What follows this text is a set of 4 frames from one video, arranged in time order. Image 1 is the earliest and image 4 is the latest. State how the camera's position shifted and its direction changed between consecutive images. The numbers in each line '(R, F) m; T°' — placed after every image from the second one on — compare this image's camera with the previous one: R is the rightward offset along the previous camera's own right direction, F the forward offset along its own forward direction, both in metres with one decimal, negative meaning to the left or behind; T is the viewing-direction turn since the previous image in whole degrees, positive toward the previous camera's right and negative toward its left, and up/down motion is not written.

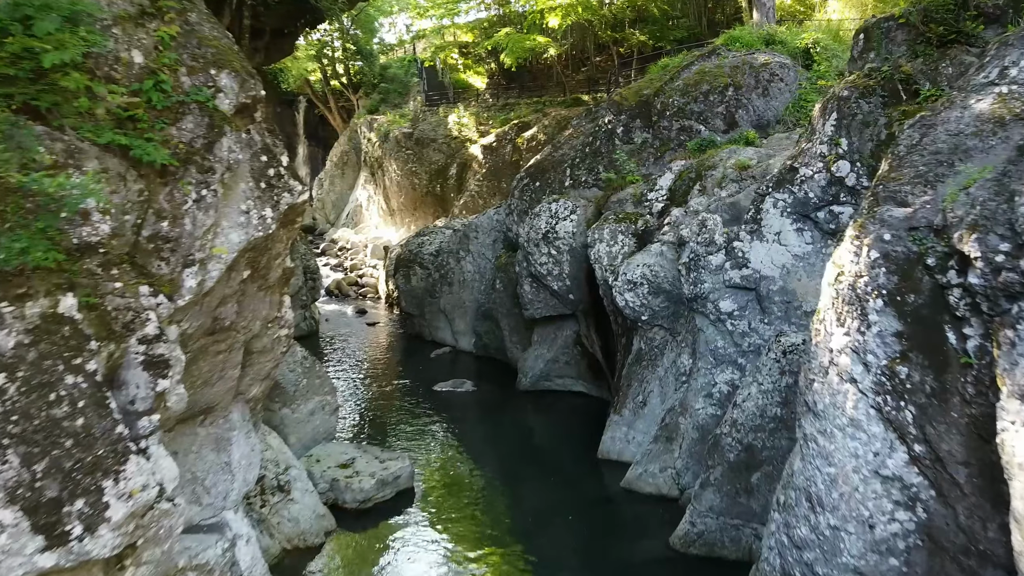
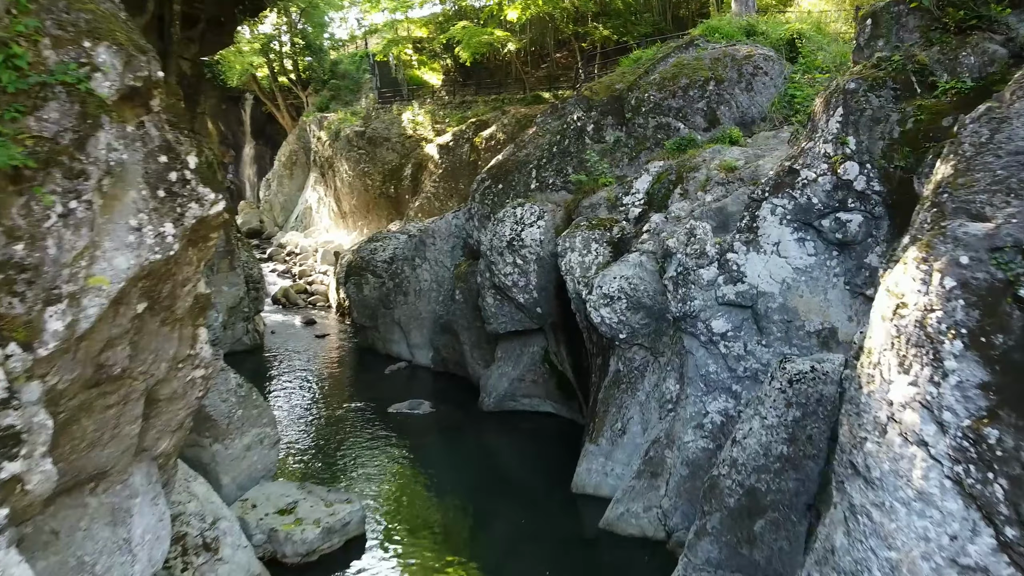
(-0.1, +1.2) m; +3°
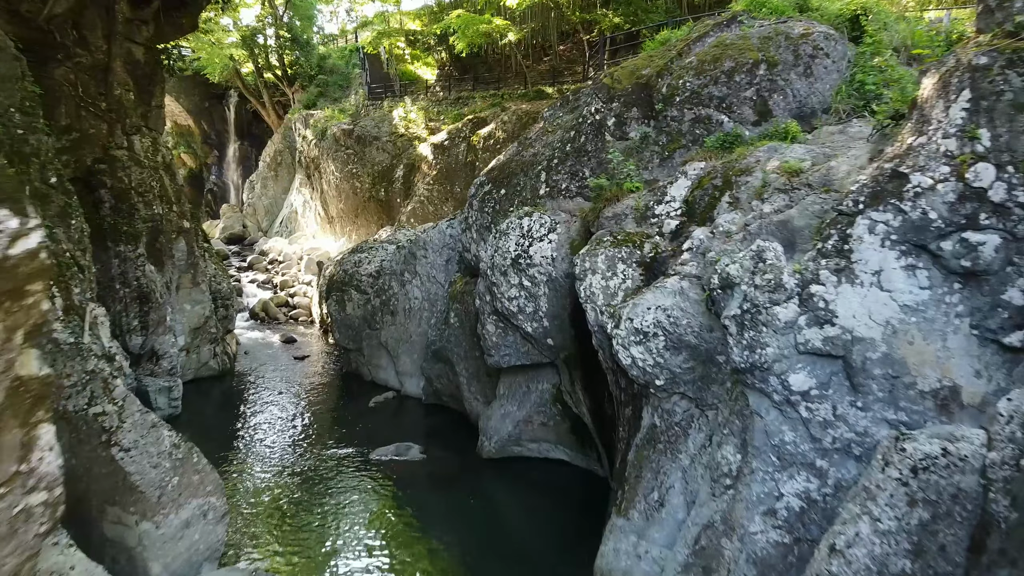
(-0.1, +2.1) m; 0°
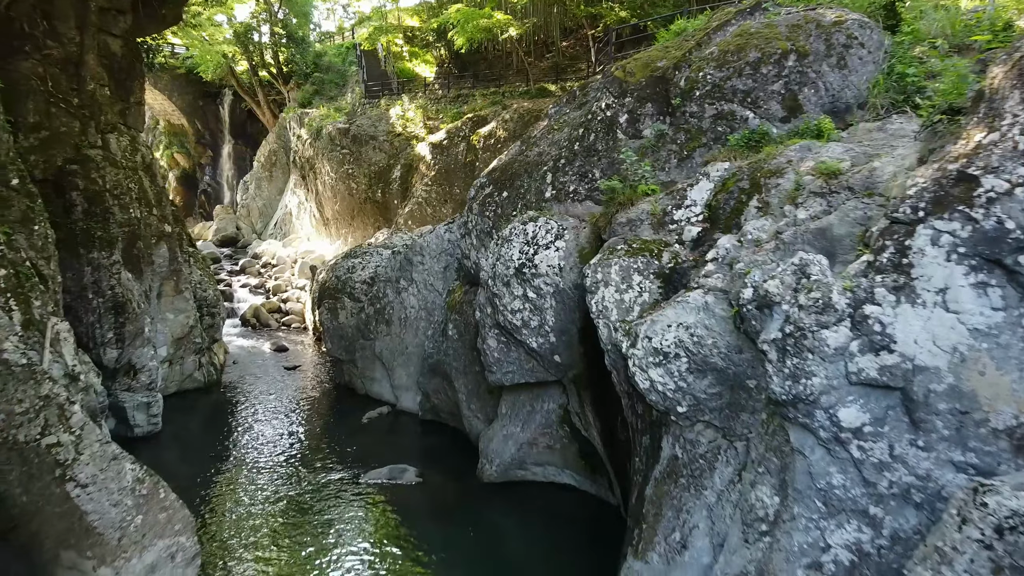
(0.0, +0.9) m; 0°
